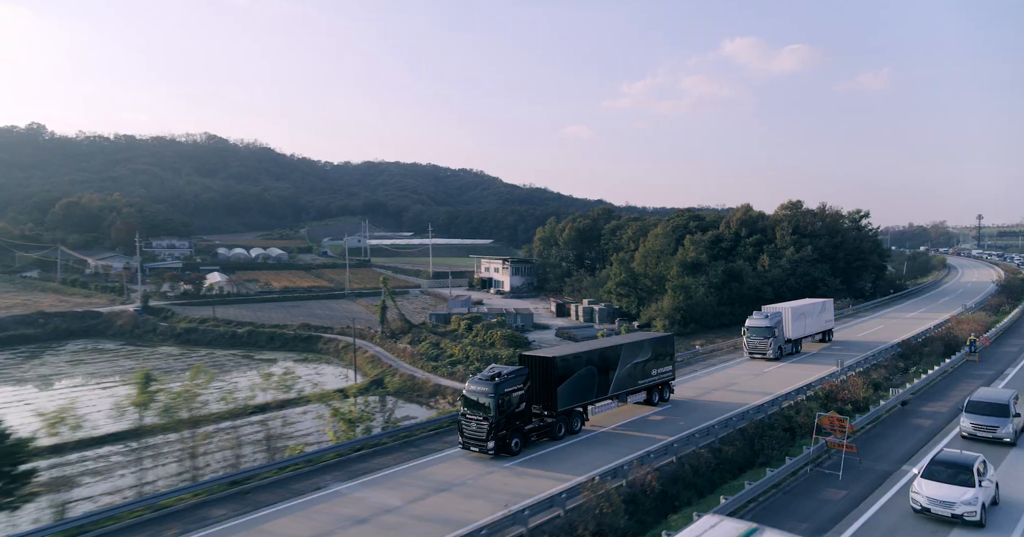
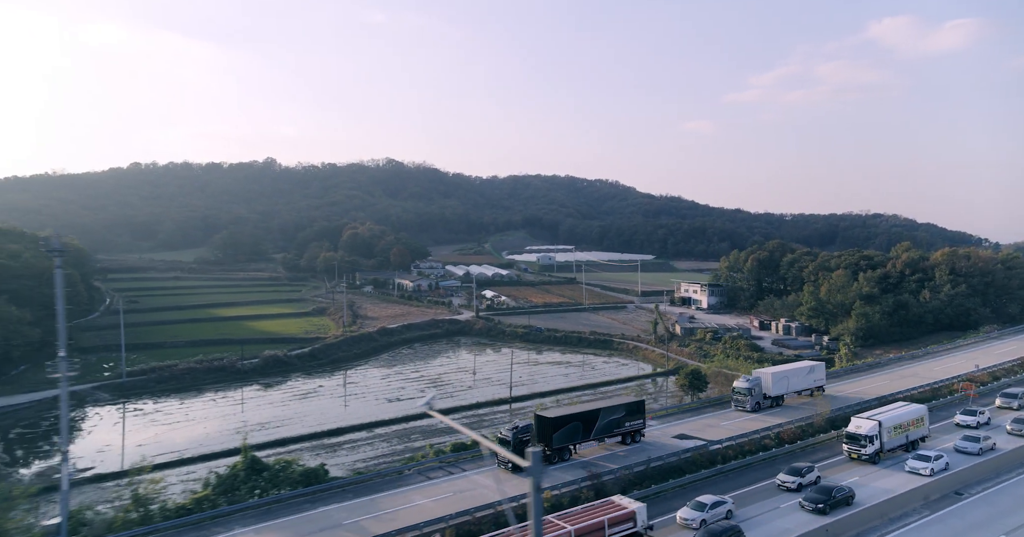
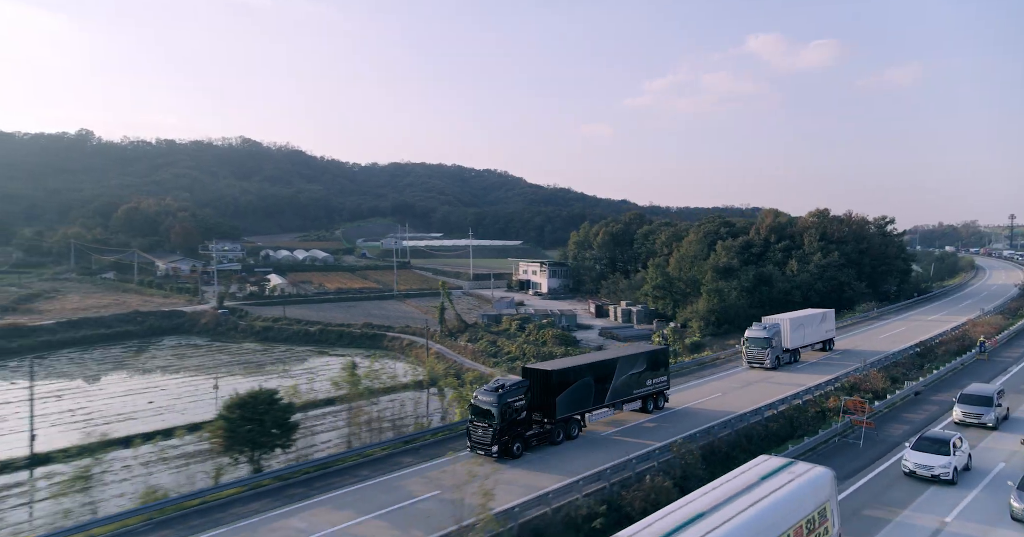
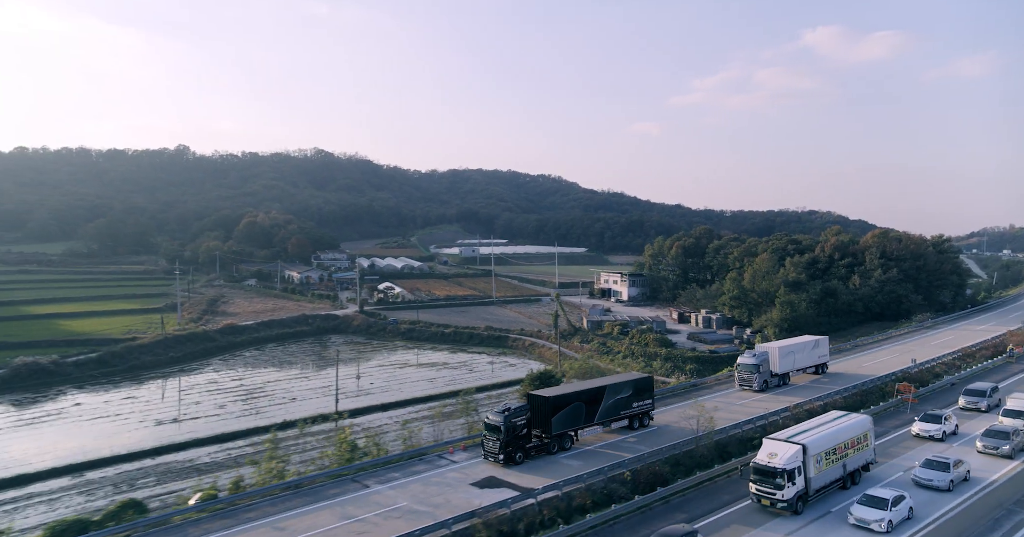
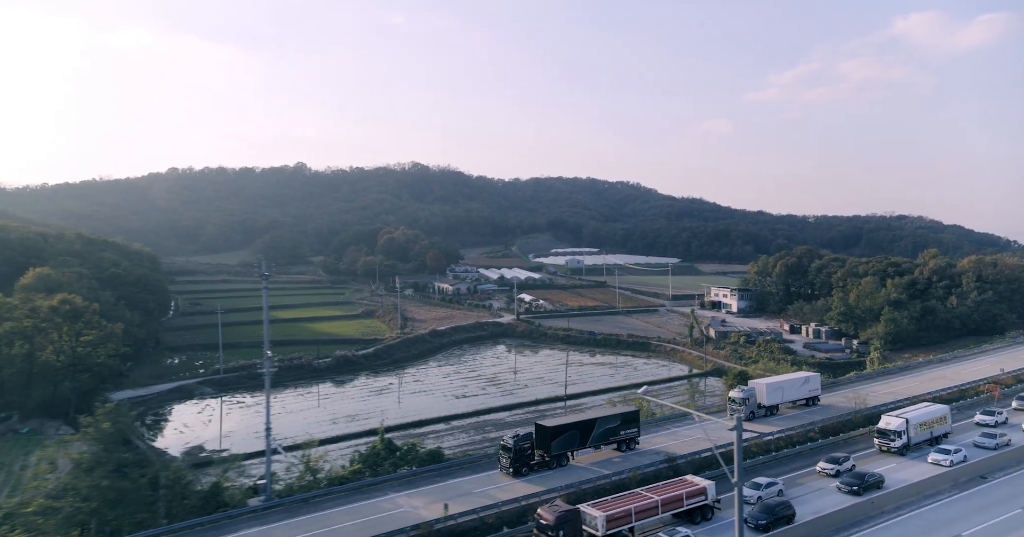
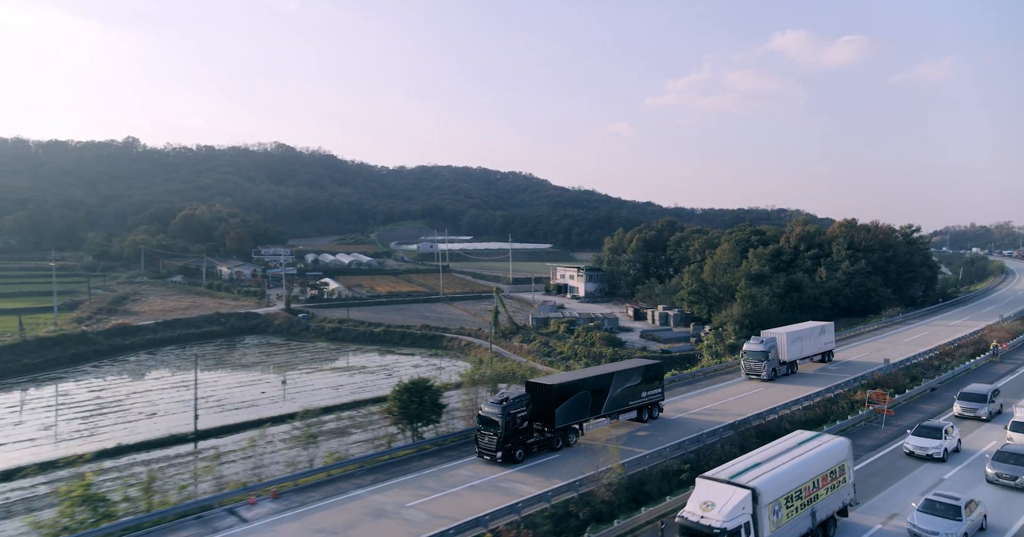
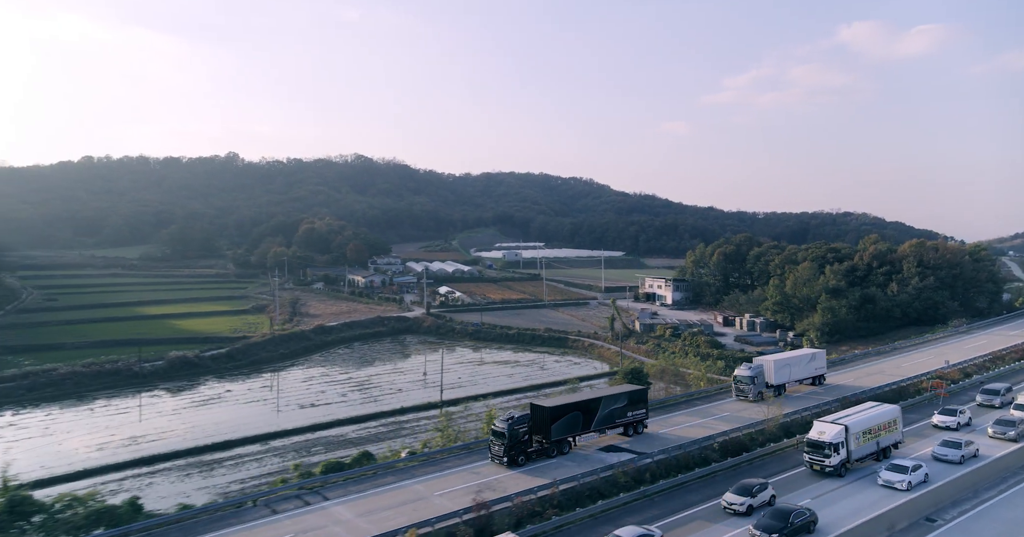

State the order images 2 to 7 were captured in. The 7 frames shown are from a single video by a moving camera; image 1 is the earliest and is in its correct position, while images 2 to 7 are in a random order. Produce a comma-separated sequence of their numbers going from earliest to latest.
3, 6, 4, 7, 2, 5
